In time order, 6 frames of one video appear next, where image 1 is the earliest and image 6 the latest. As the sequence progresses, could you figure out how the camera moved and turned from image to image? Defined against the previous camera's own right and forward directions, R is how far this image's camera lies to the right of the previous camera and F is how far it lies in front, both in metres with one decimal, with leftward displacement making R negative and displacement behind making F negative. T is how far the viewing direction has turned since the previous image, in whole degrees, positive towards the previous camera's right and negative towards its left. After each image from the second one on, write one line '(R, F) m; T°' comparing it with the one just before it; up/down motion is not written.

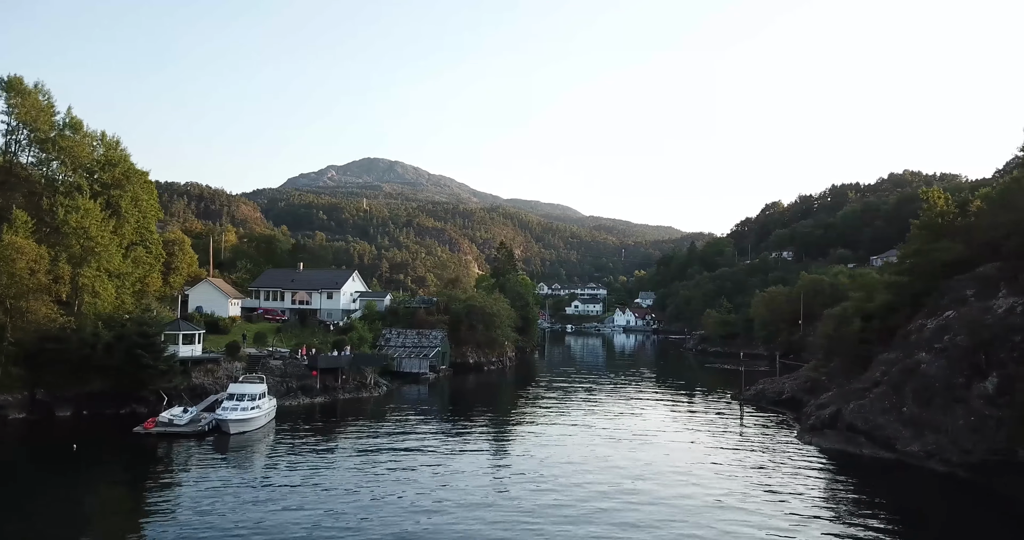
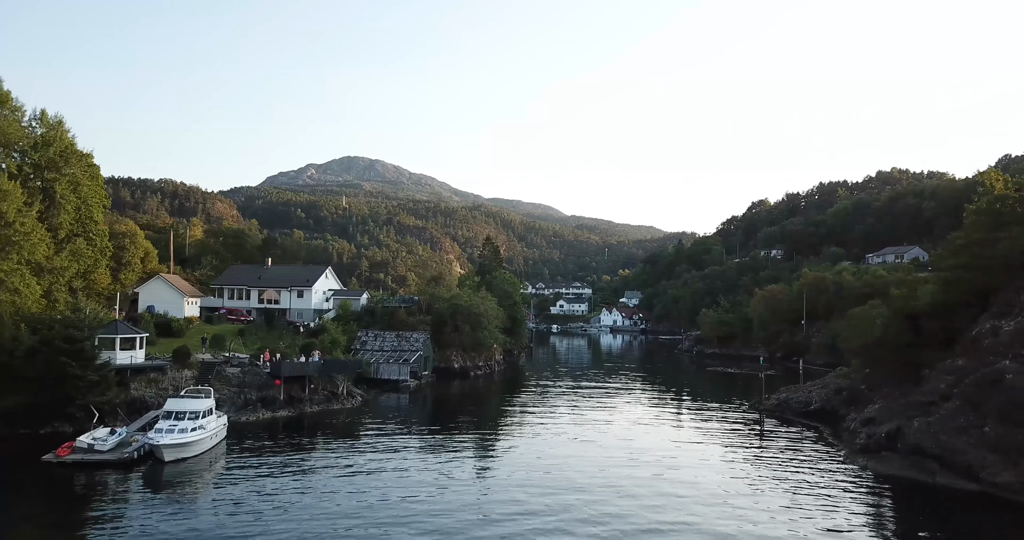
(-0.7, +6.2) m; +1°
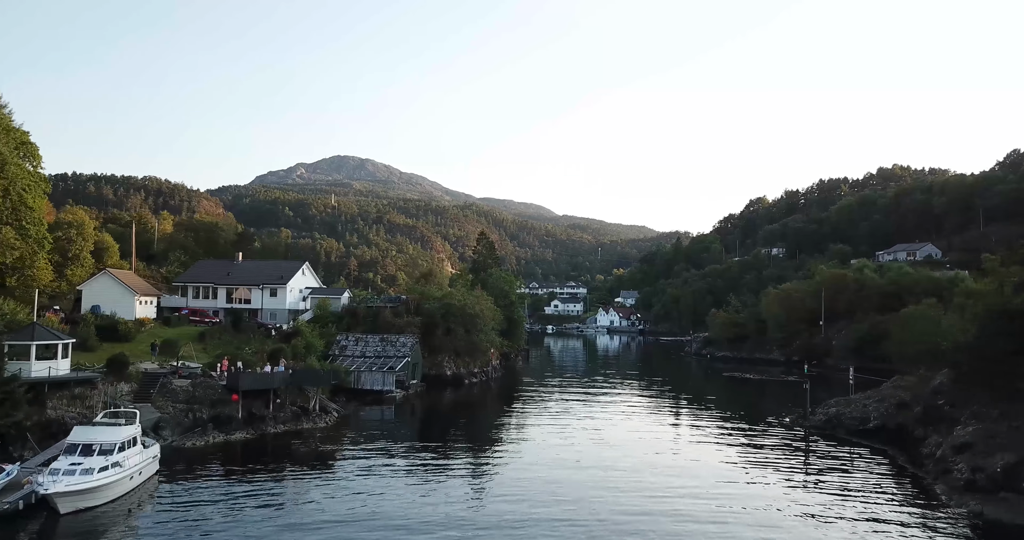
(-0.6, +7.1) m; +1°
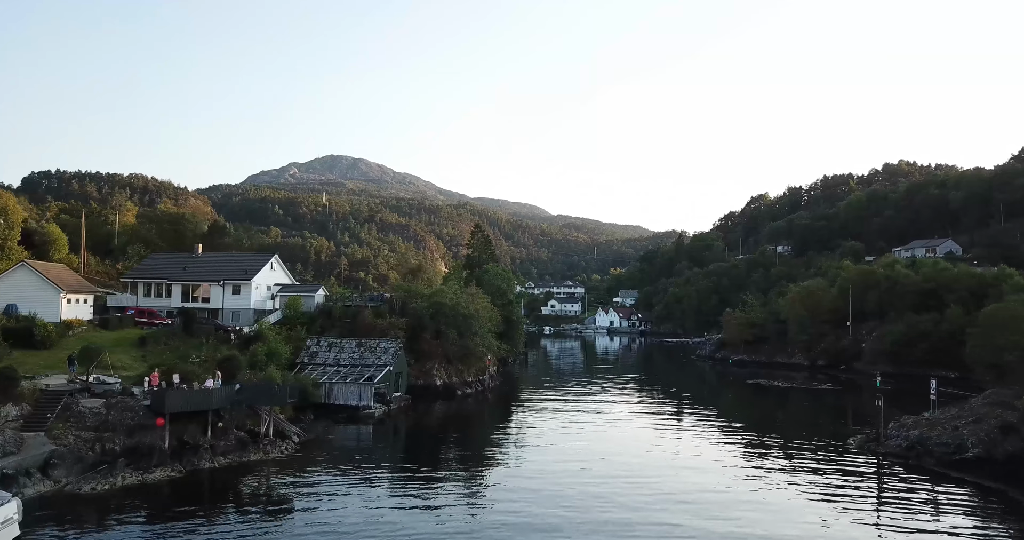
(-0.4, +8.0) m; 0°
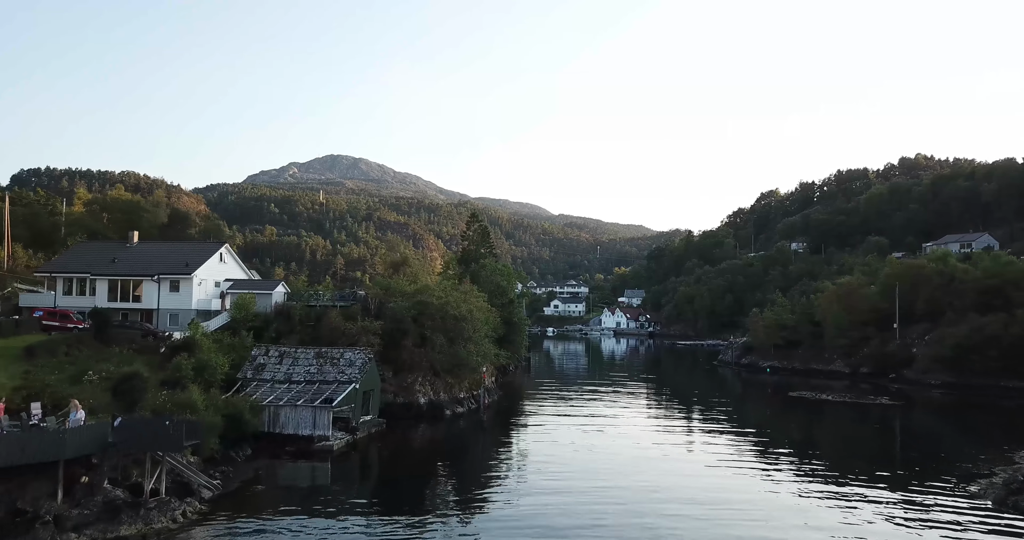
(0.0, +9.7) m; 0°
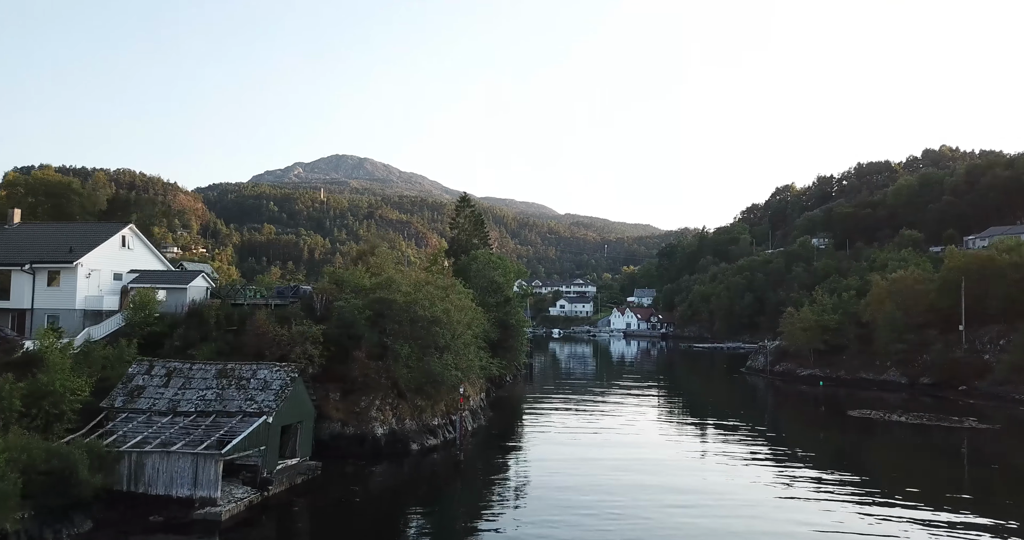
(+0.8, +10.6) m; -1°
